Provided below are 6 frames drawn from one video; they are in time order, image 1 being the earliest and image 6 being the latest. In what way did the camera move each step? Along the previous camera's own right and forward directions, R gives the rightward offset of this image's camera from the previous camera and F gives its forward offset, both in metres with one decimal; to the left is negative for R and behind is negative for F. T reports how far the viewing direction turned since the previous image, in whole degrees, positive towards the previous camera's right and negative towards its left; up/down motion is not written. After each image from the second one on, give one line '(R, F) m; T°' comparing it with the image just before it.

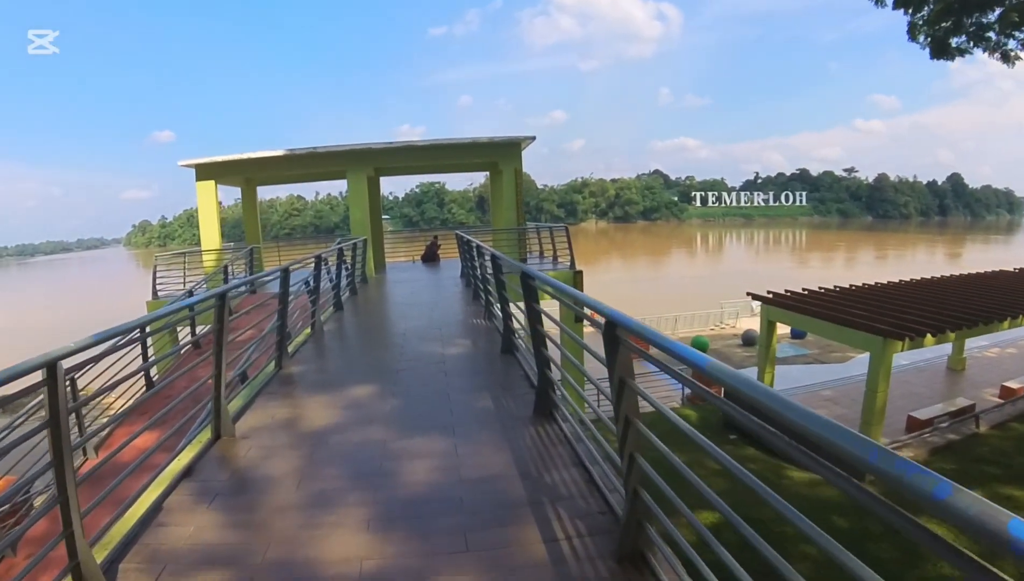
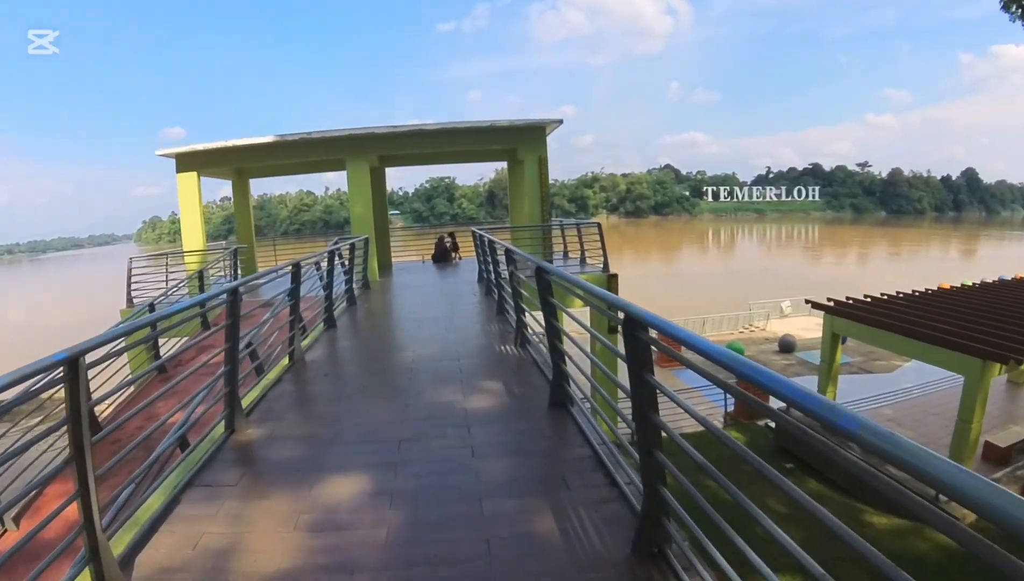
(-0.2, +1.2) m; -1°
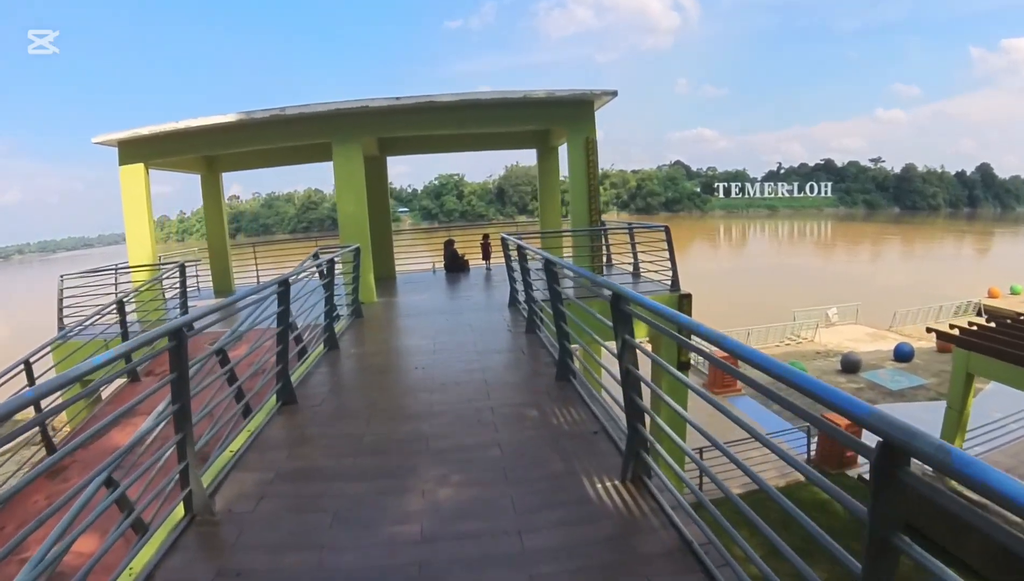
(-0.3, +1.8) m; -1°
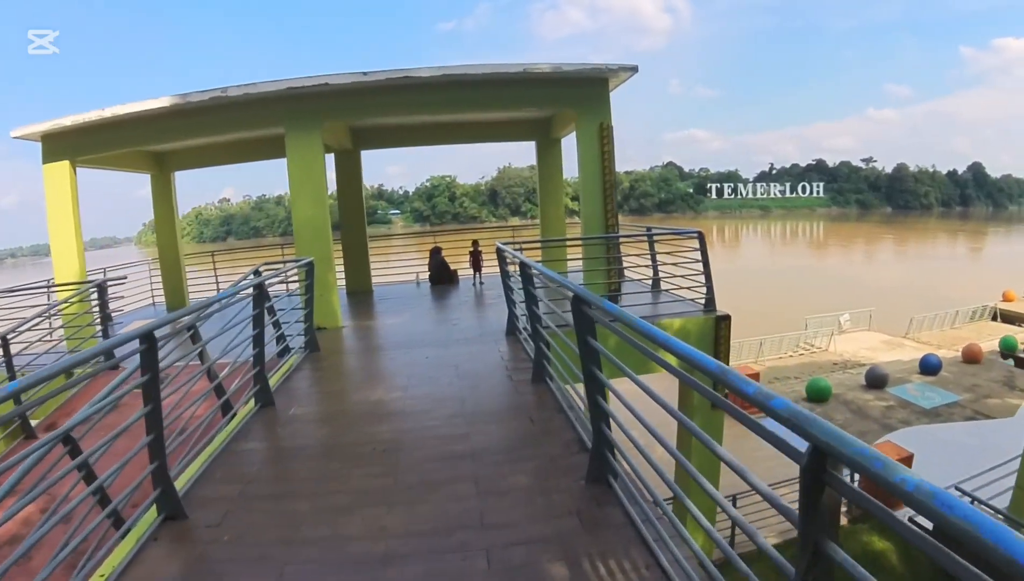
(0.0, +1.1) m; +1°
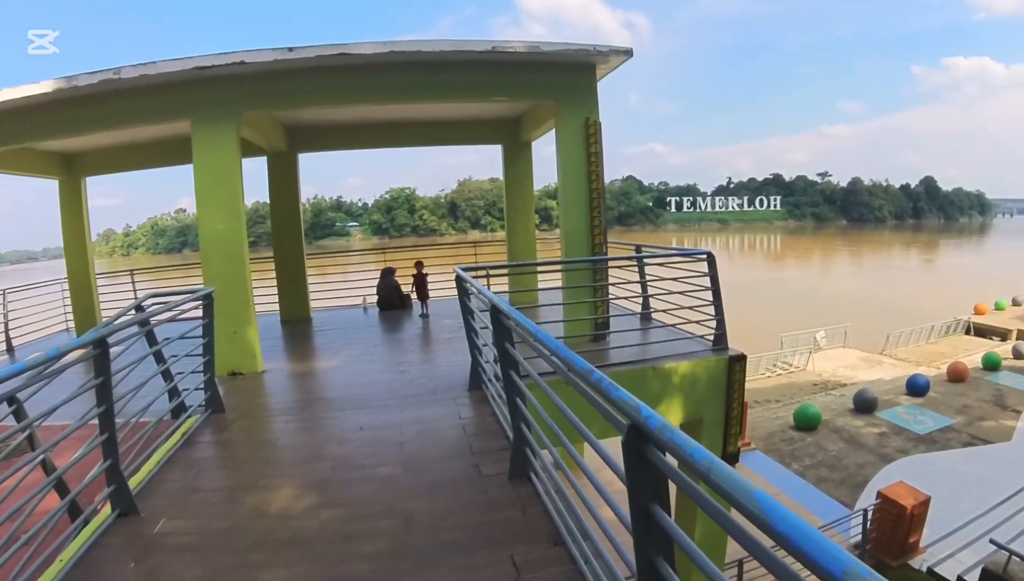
(0.0, +0.9) m; +3°
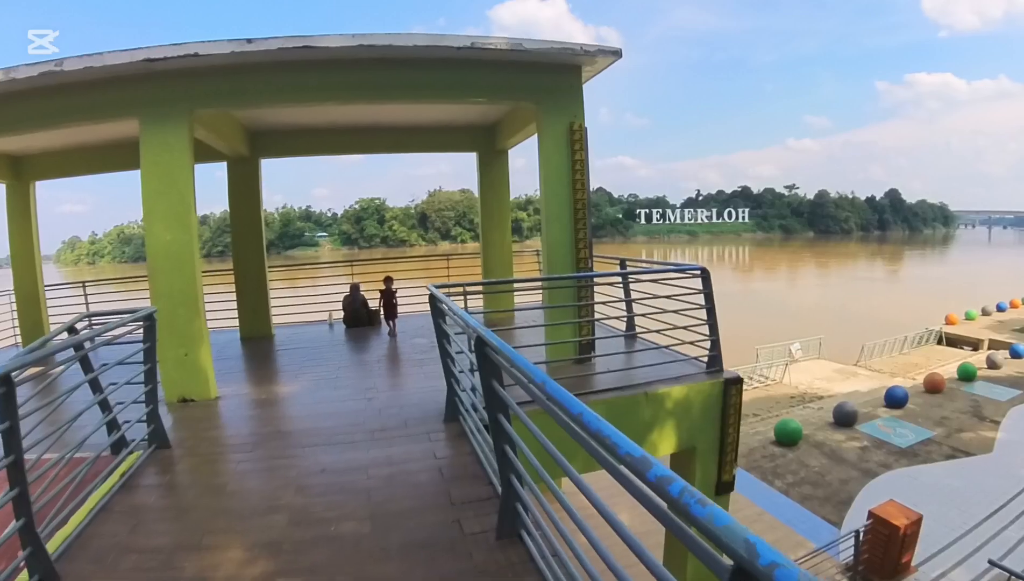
(0.0, +0.3) m; +2°
